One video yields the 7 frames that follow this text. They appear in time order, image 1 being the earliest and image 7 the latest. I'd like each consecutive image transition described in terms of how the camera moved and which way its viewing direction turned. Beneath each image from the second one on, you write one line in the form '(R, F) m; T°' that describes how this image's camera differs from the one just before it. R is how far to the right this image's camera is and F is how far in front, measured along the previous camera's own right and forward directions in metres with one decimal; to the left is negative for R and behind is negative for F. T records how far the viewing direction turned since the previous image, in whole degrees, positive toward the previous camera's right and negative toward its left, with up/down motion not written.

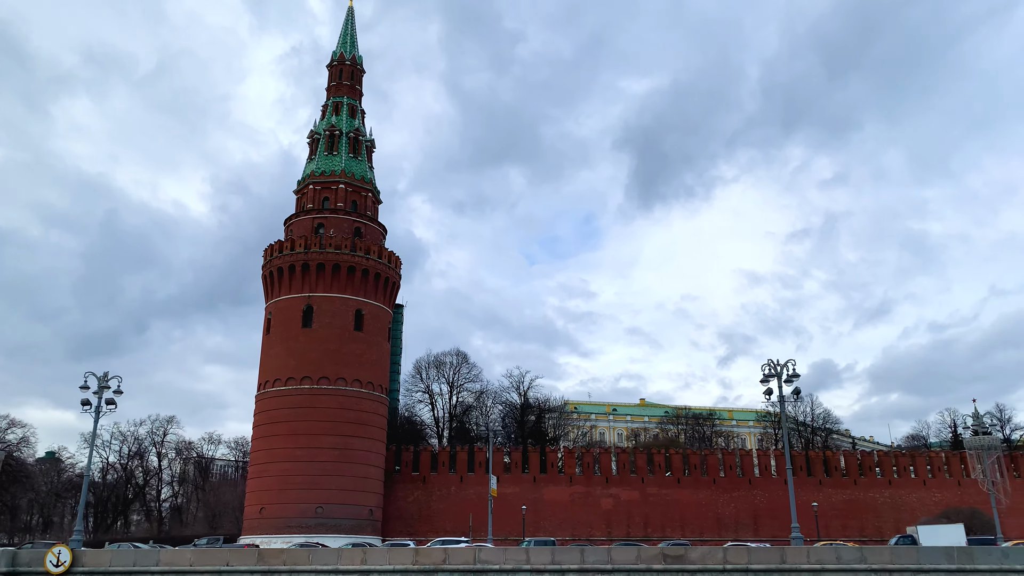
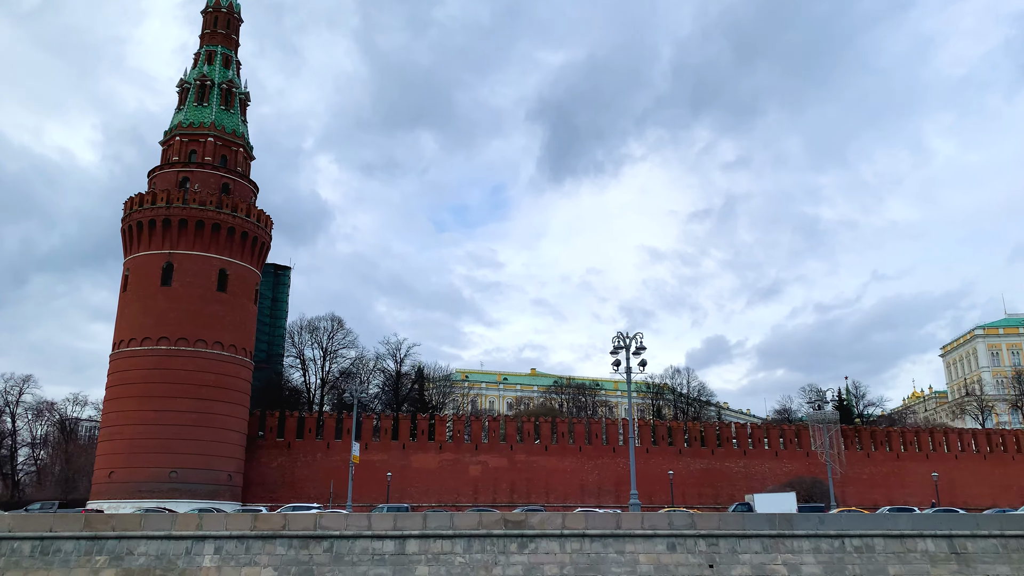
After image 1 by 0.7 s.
(+1.0, 0.0) m; +7°
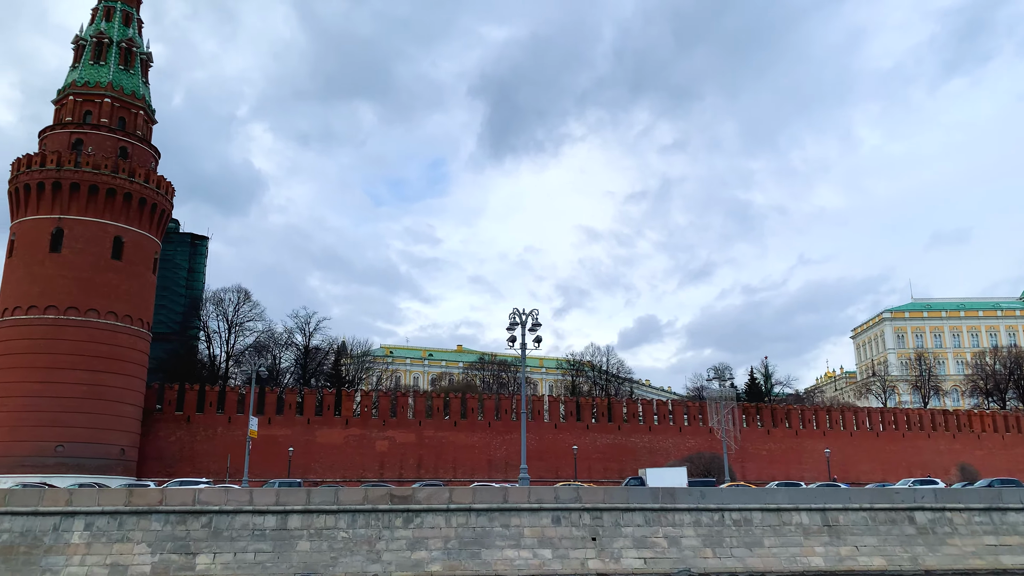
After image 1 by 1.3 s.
(+0.8, +0.1) m; +5°
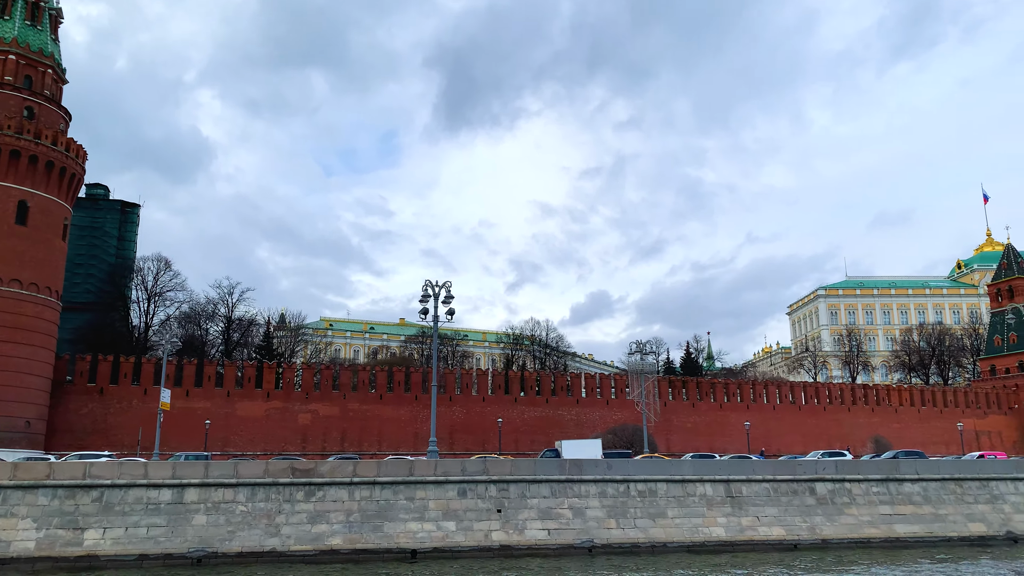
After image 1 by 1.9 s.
(+0.8, +0.2) m; +4°
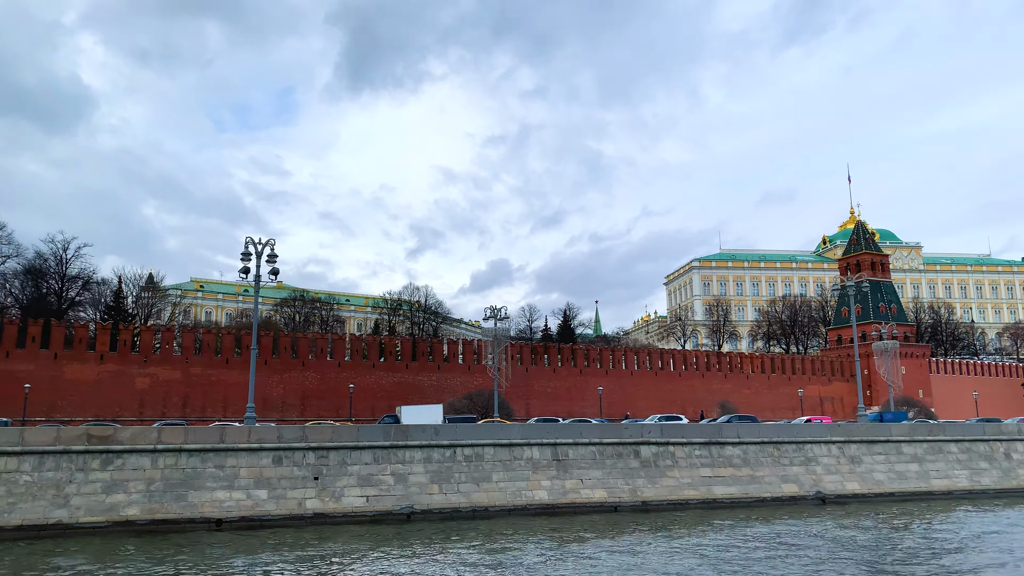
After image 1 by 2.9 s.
(+1.3, +0.3) m; +7°
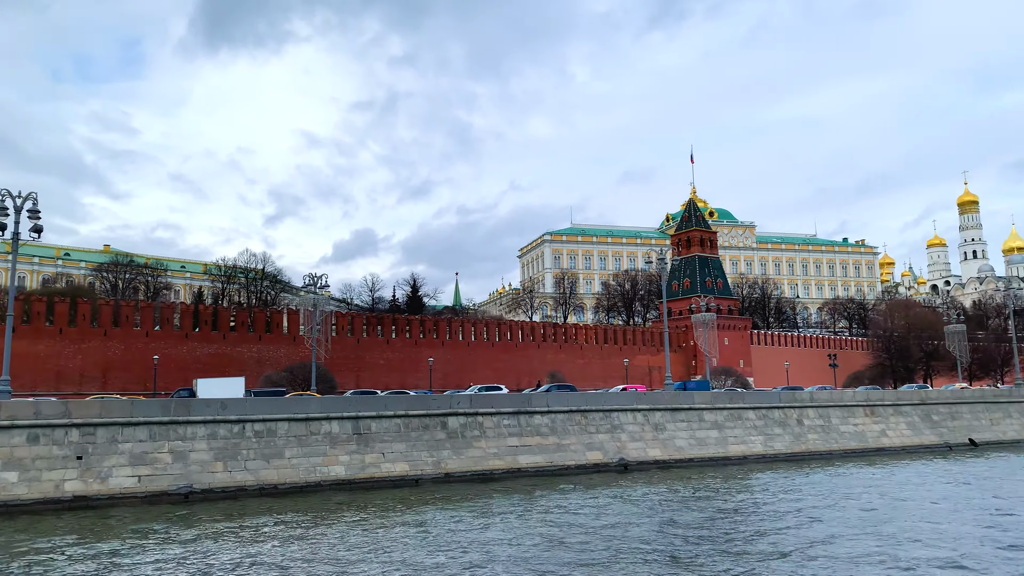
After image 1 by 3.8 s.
(+1.1, +0.5) m; +10°
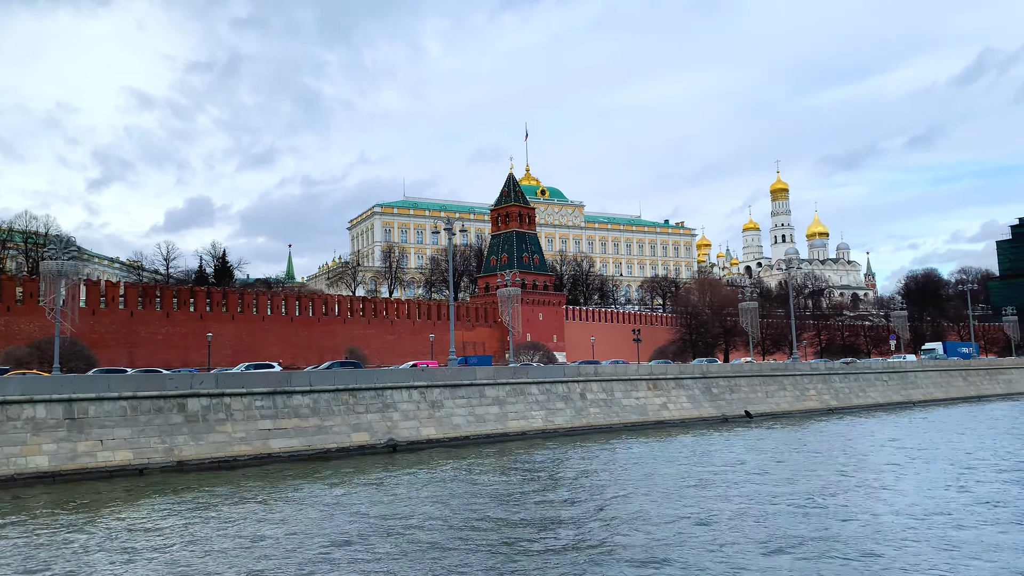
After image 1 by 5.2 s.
(+1.6, +1.0) m; +11°
